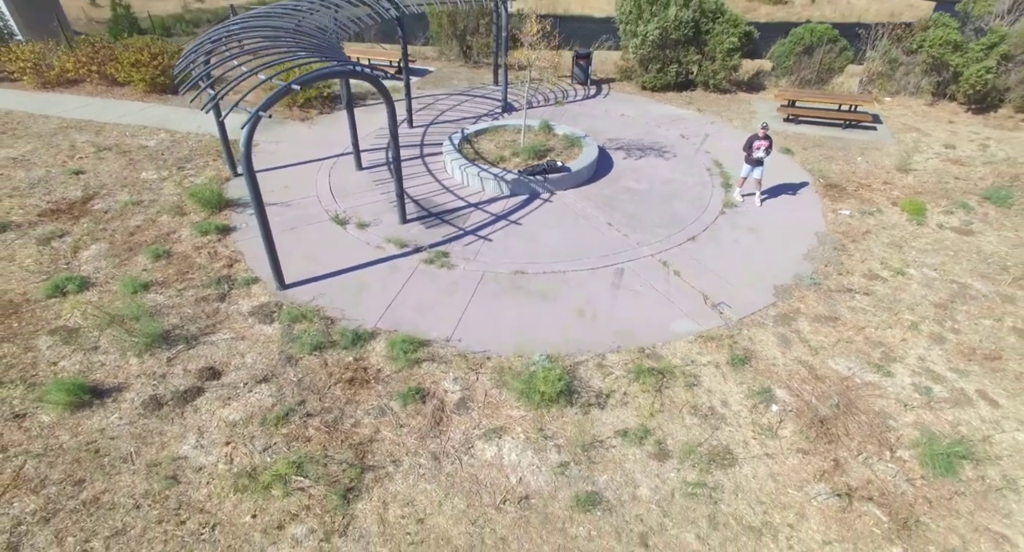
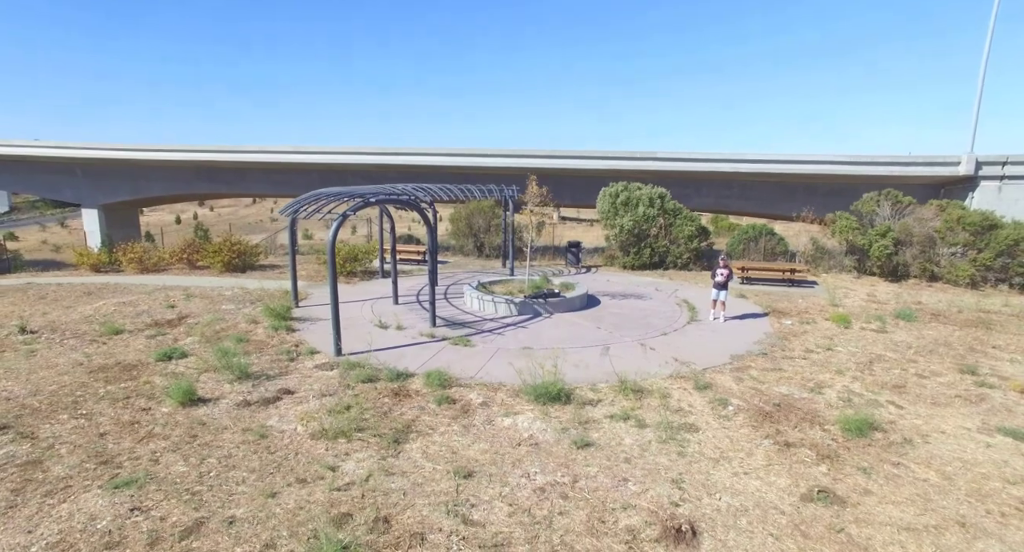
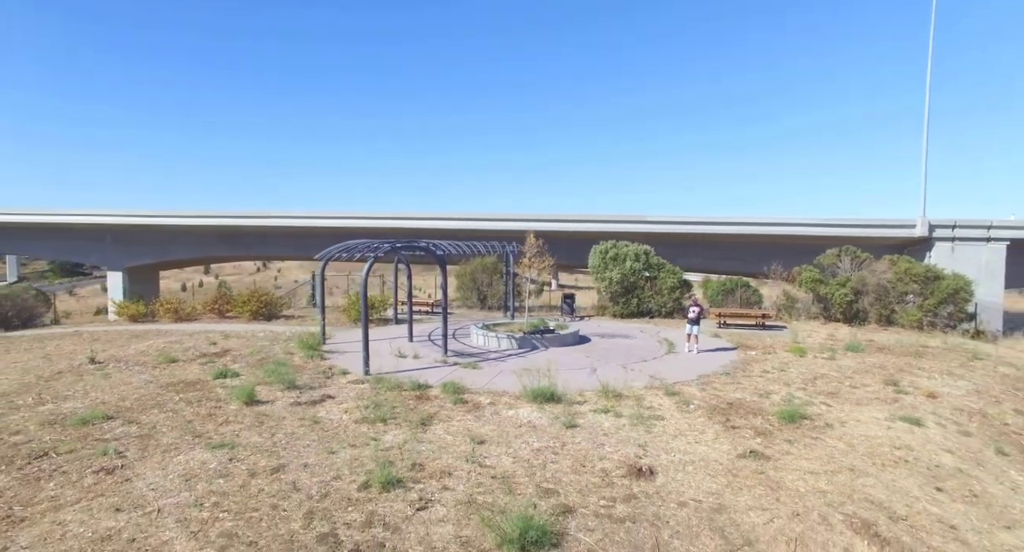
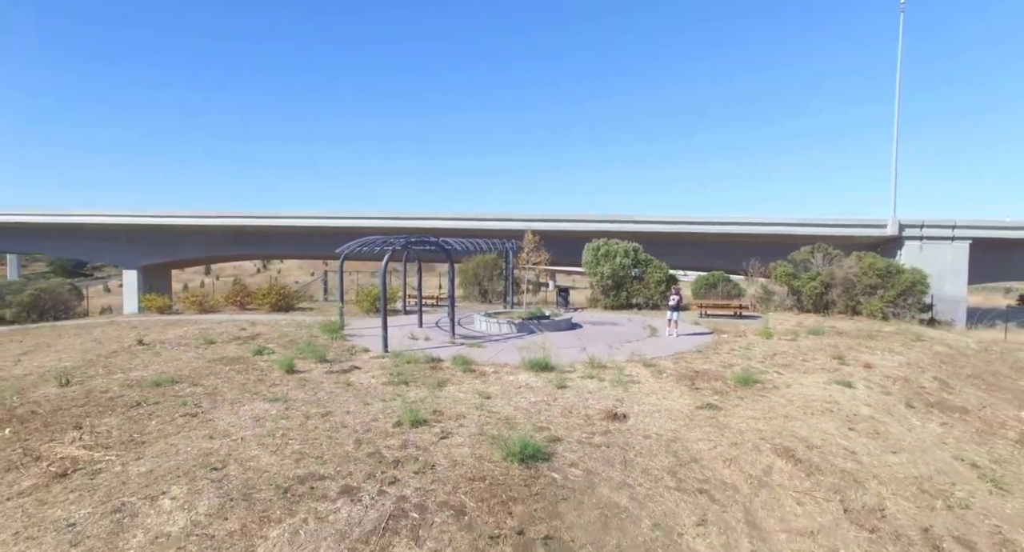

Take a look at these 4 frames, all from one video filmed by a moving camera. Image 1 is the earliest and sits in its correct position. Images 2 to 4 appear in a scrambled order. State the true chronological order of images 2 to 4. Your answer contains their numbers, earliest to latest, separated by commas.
2, 3, 4
